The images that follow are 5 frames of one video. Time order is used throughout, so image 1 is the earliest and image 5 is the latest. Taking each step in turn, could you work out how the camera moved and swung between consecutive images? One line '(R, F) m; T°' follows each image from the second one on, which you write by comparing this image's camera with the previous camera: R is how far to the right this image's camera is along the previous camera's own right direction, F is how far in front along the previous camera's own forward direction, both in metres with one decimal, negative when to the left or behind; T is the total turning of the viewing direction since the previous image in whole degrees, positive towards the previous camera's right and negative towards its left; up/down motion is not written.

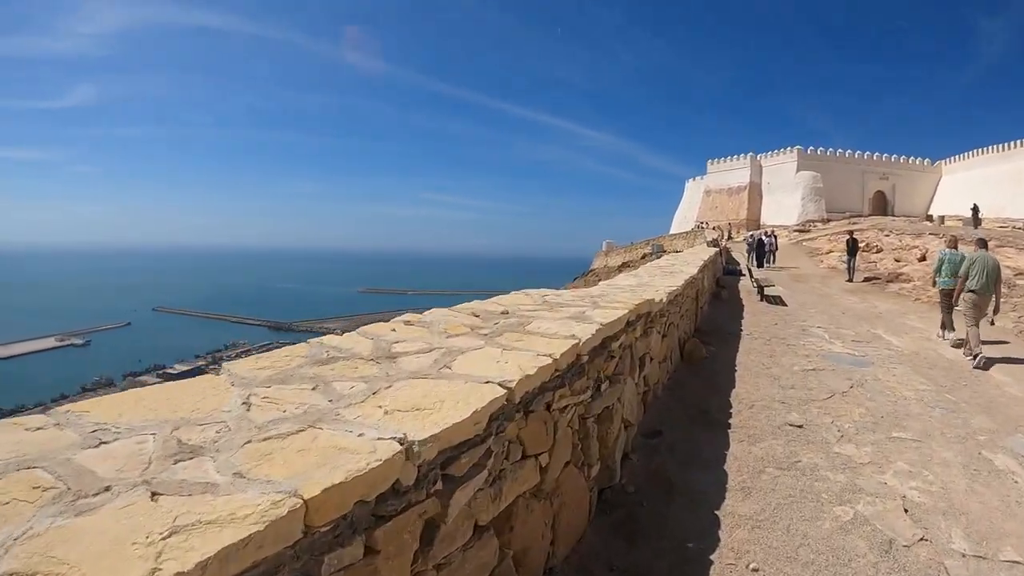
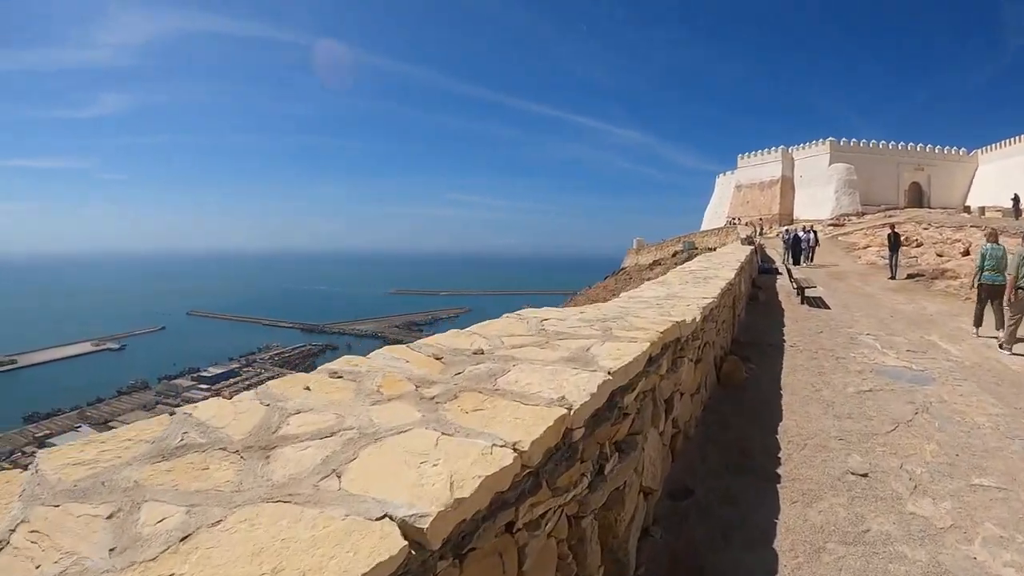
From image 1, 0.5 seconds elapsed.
(+0.2, +0.6) m; -3°
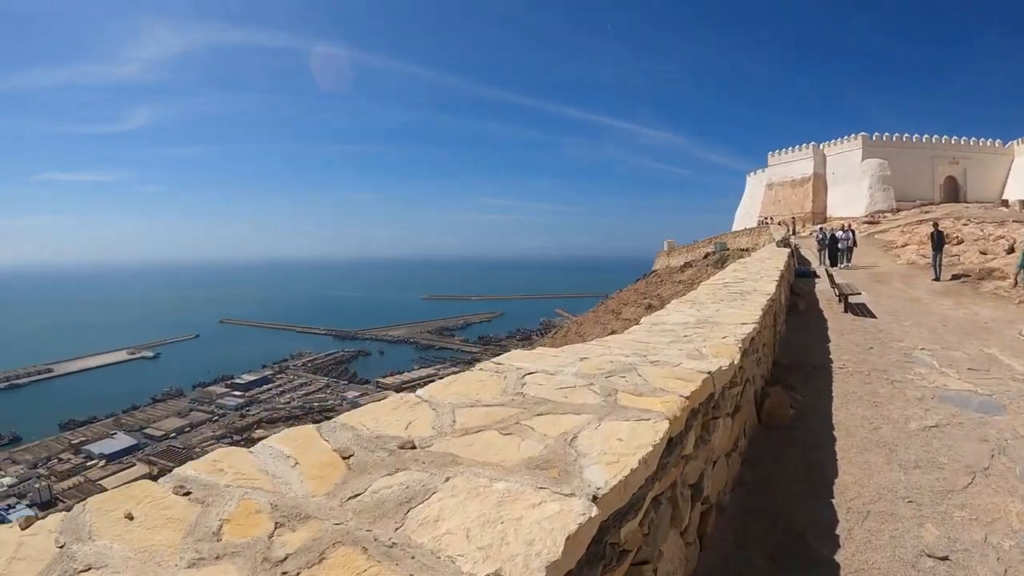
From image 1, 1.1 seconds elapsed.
(+0.2, +0.5) m; -3°
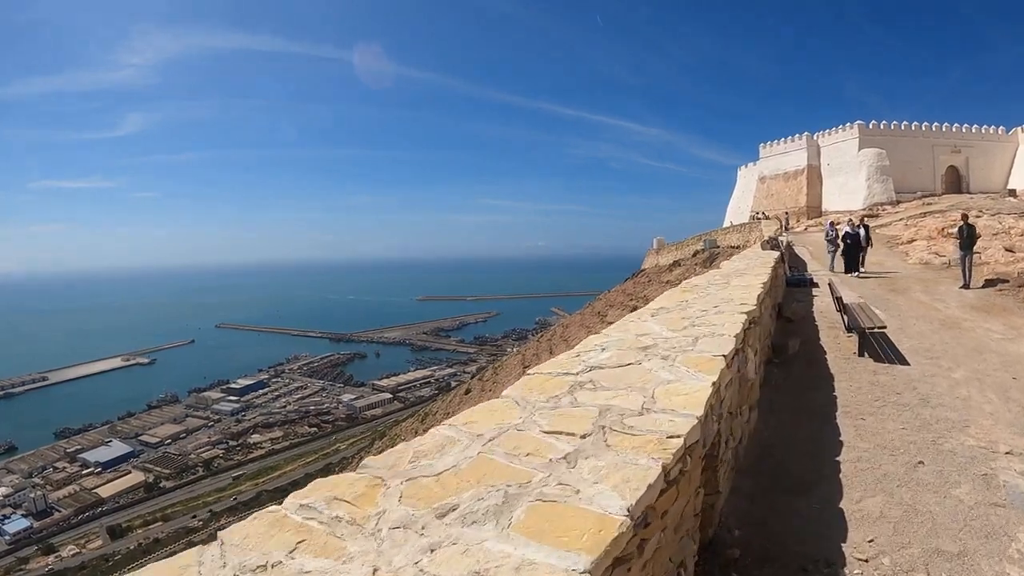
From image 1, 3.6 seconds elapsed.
(+1.8, +2.9) m; 0°
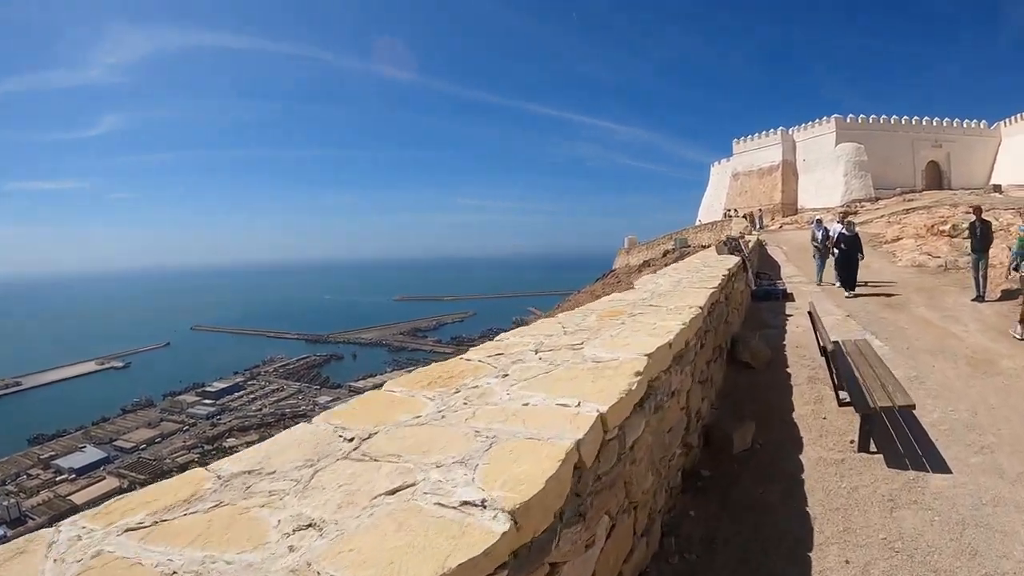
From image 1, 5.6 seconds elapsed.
(+1.6, +2.5) m; +2°
